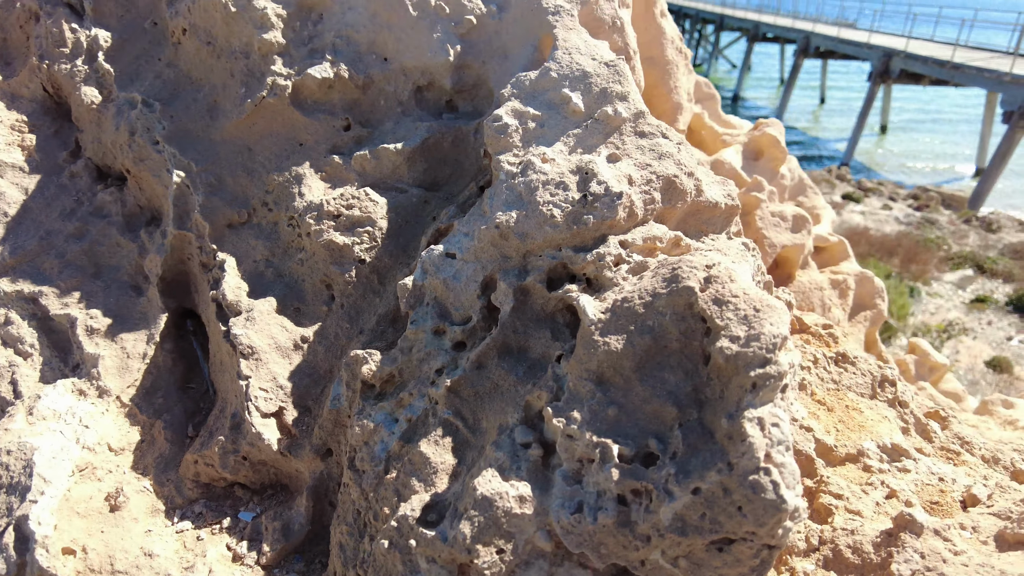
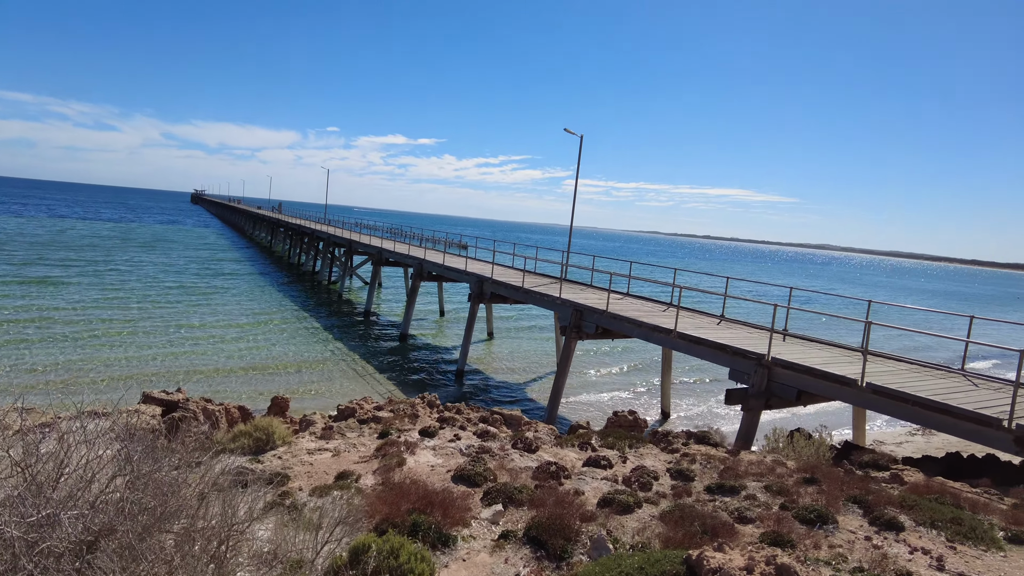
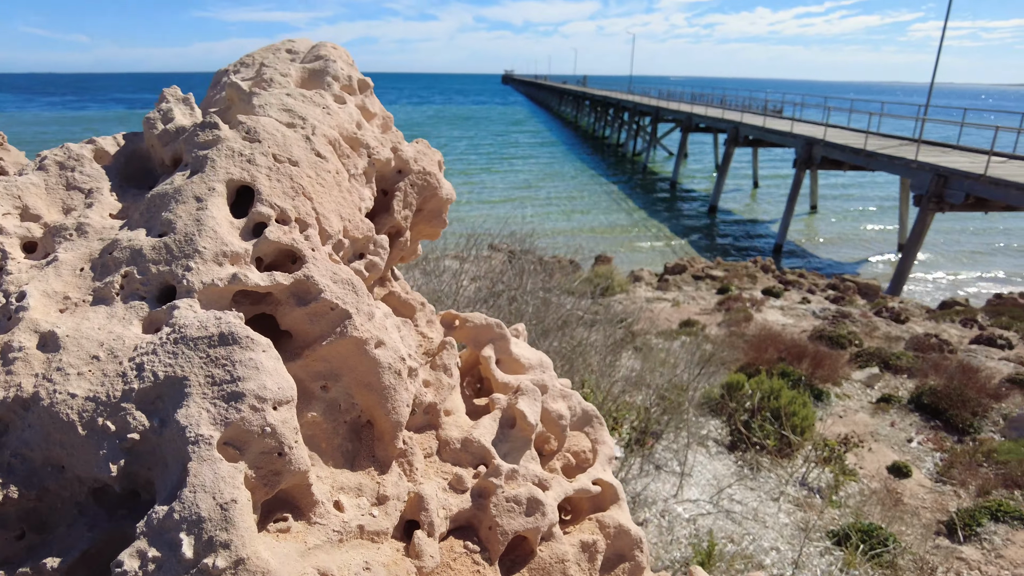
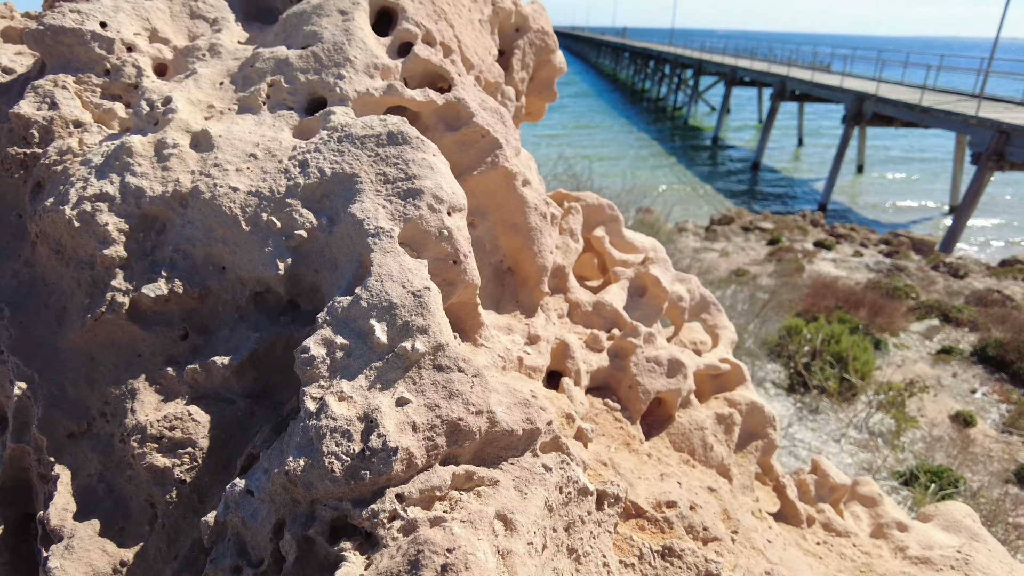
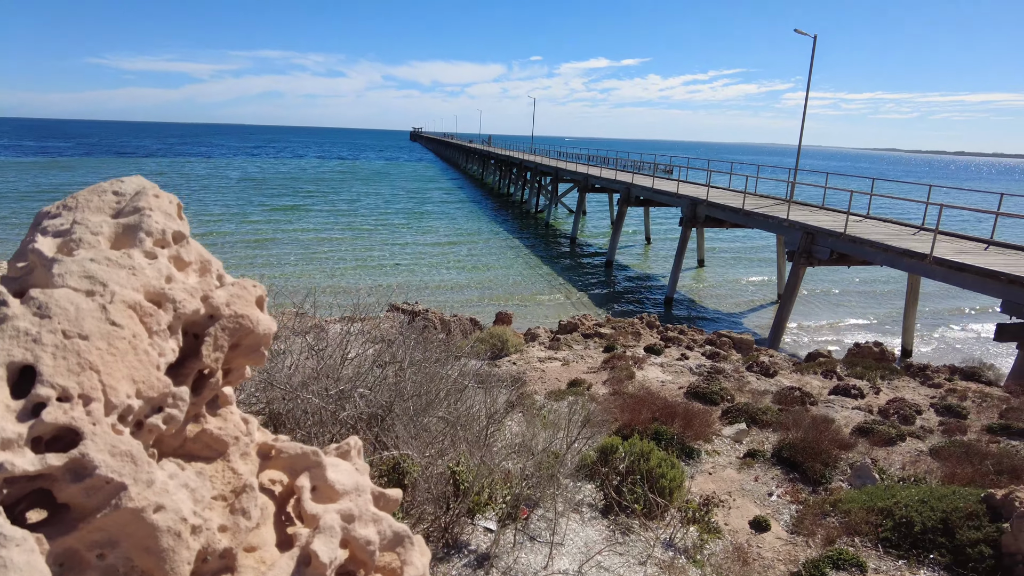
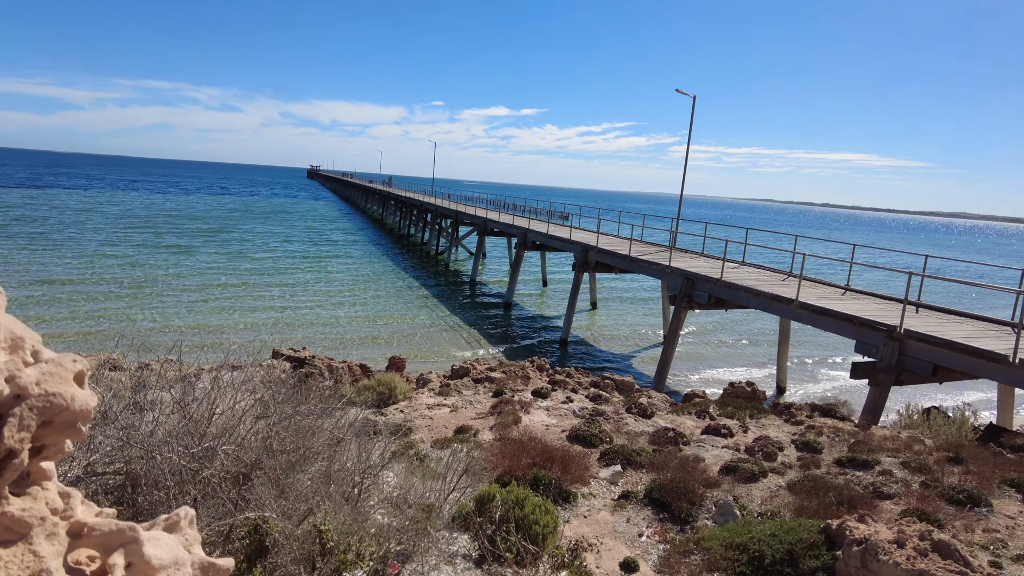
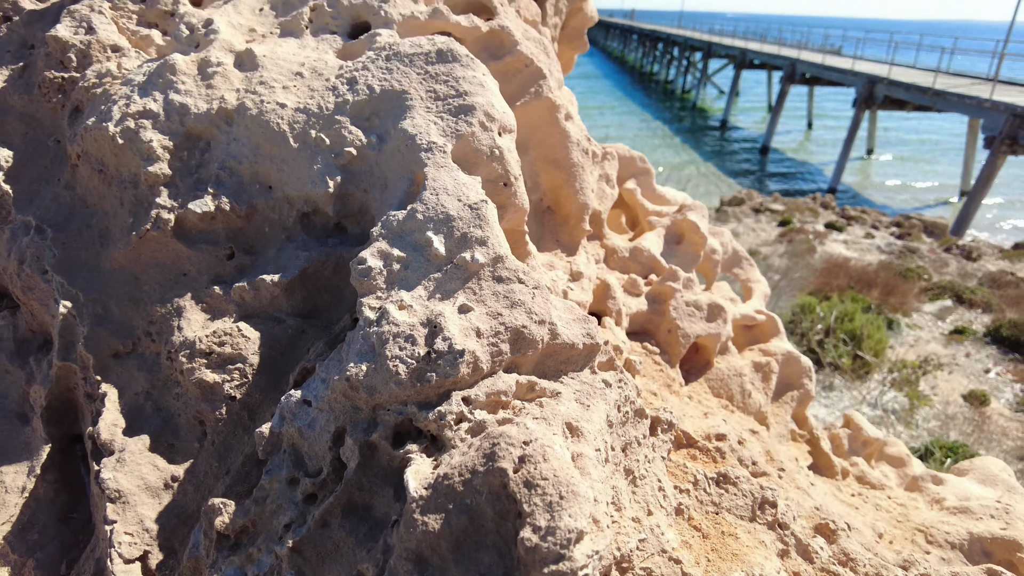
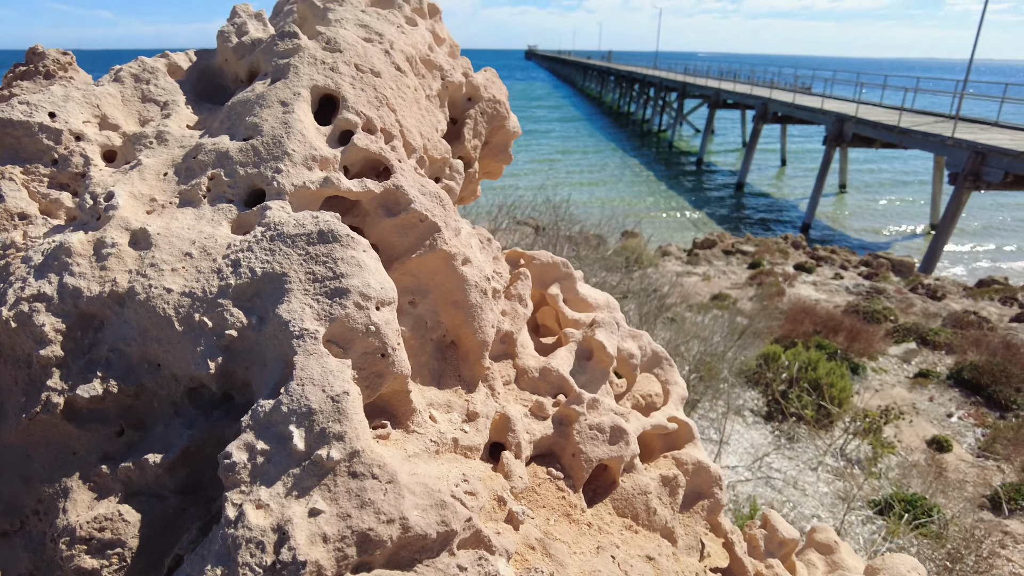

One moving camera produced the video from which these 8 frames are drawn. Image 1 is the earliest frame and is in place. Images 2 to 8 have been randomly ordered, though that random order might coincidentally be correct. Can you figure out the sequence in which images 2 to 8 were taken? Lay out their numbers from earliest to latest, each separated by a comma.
7, 4, 8, 3, 5, 6, 2
